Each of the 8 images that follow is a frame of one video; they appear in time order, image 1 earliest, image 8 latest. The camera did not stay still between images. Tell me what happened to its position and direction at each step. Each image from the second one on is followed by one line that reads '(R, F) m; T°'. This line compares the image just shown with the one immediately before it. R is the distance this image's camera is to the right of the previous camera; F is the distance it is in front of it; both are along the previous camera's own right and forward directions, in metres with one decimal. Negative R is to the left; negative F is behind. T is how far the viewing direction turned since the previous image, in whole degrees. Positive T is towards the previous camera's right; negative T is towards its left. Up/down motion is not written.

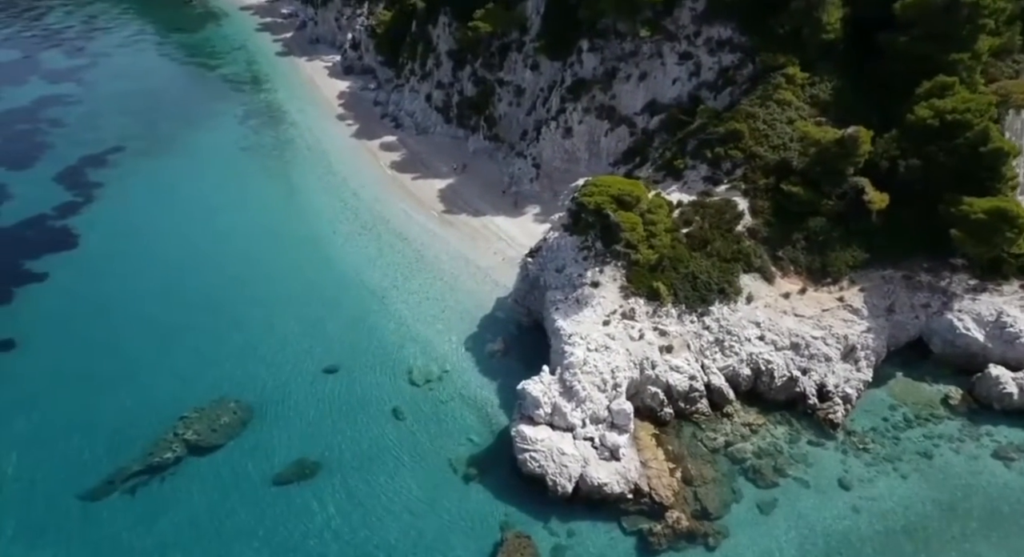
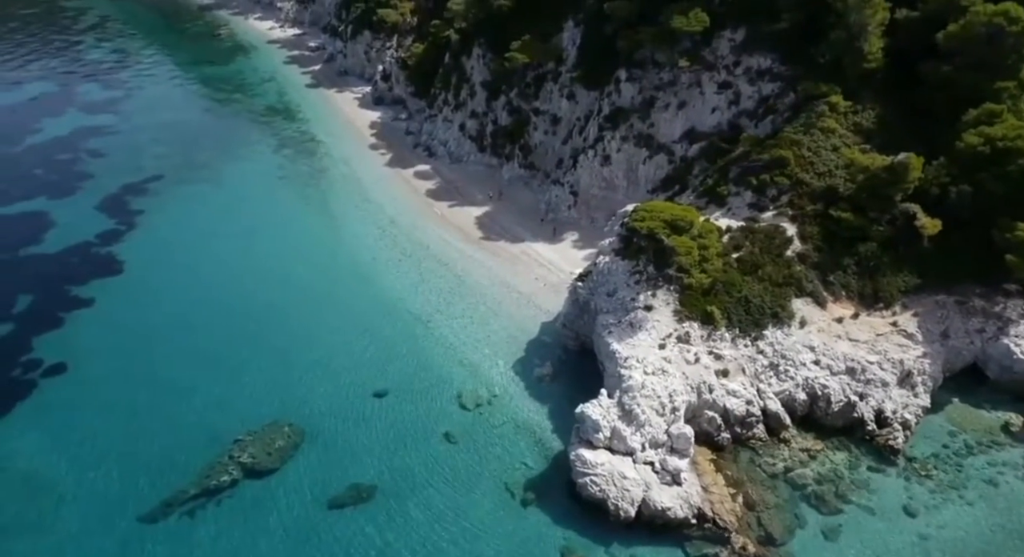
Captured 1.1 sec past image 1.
(-1.8, -0.2) m; -1°
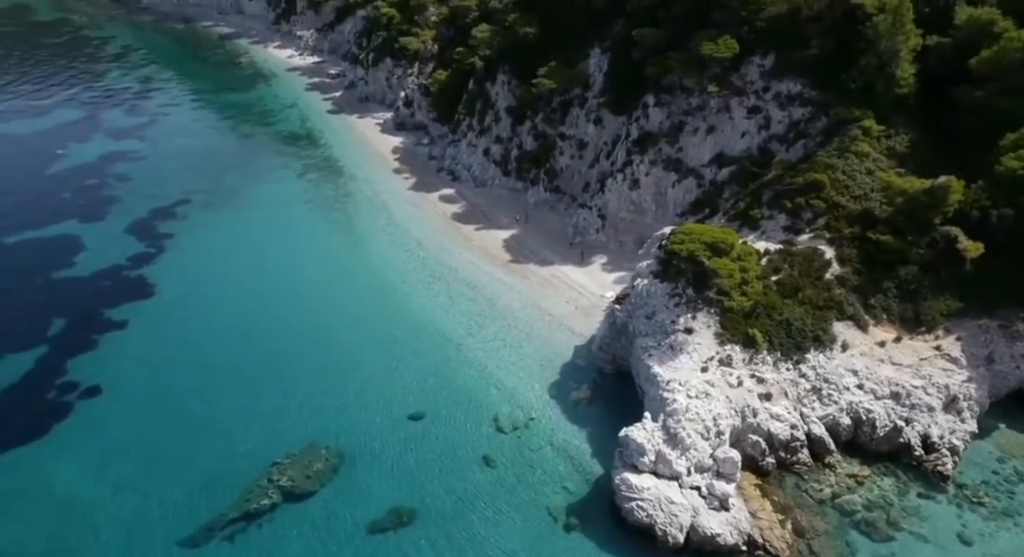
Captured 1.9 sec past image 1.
(-1.3, 0.0) m; -1°
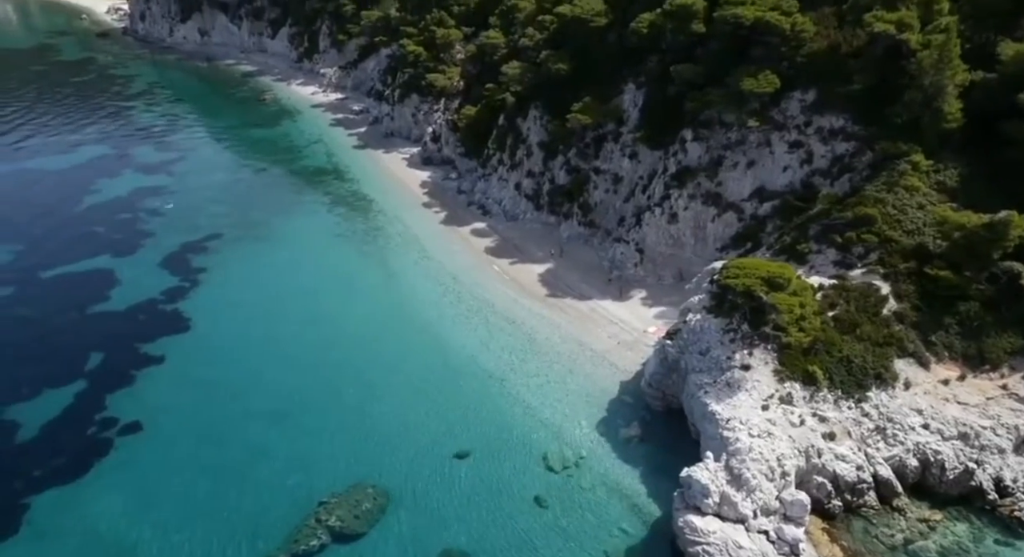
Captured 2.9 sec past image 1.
(-1.7, +0.3) m; -1°
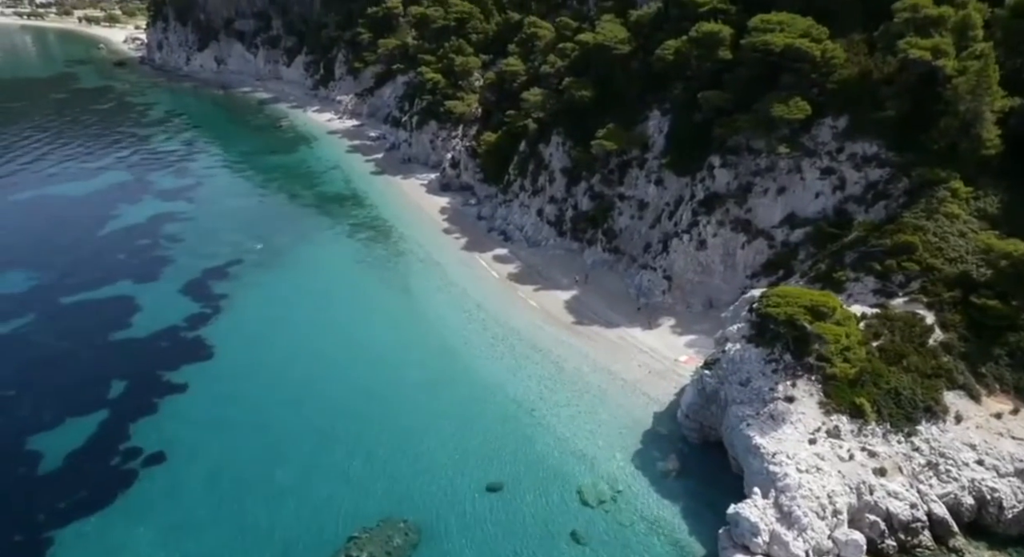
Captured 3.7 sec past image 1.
(-1.1, +0.5) m; -1°
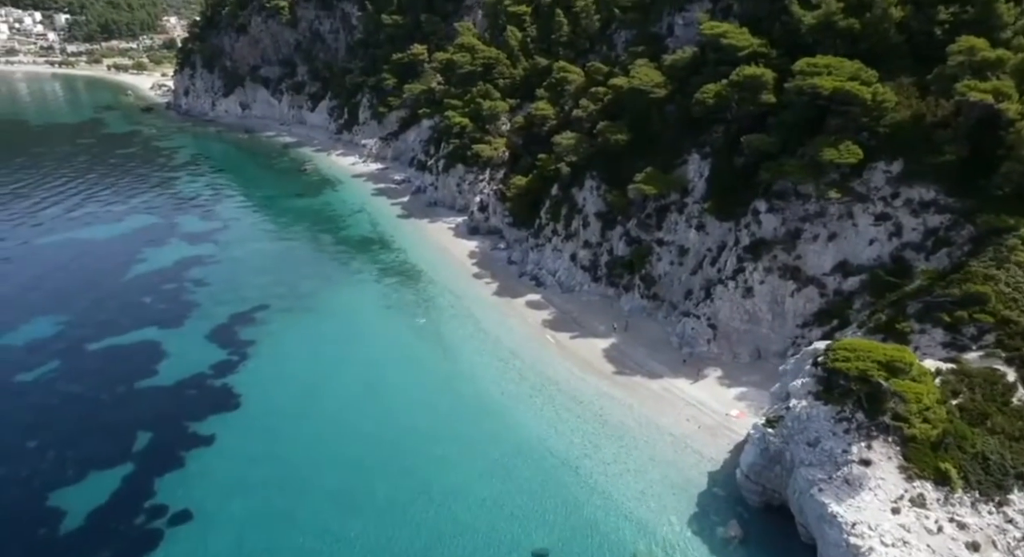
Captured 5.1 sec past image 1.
(-1.4, +1.2) m; -1°
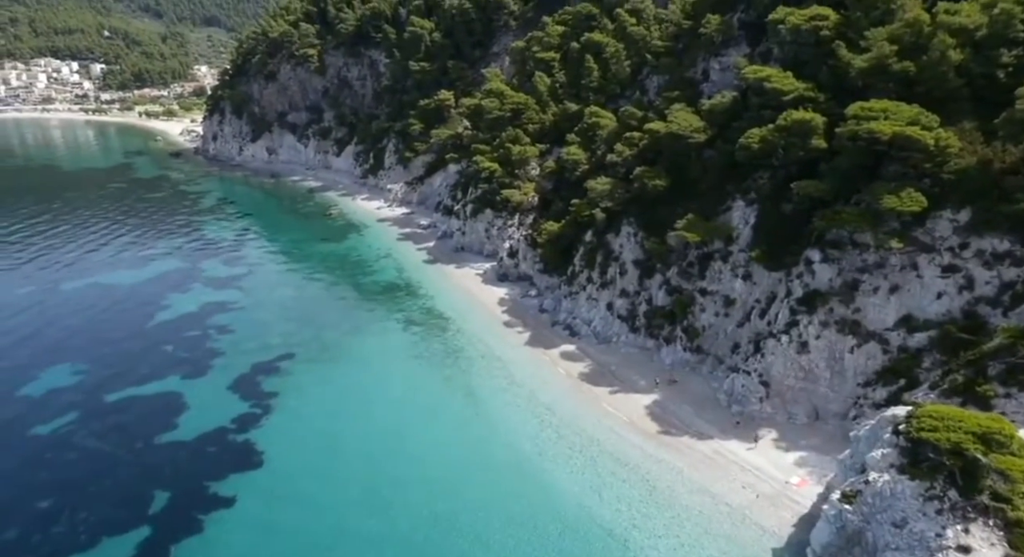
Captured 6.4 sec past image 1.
(-1.1, +1.7) m; -2°
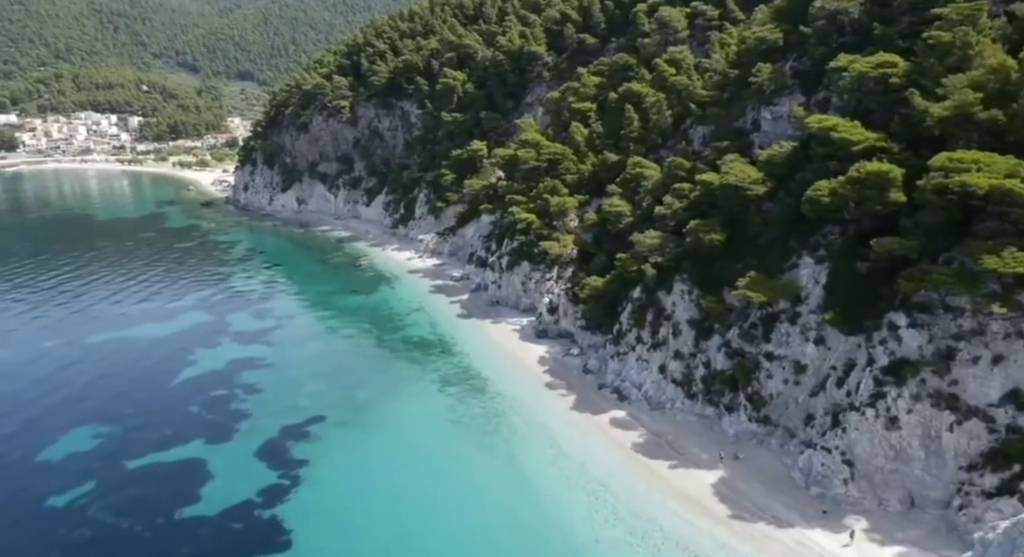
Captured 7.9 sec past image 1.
(-1.5, +2.5) m; -2°
